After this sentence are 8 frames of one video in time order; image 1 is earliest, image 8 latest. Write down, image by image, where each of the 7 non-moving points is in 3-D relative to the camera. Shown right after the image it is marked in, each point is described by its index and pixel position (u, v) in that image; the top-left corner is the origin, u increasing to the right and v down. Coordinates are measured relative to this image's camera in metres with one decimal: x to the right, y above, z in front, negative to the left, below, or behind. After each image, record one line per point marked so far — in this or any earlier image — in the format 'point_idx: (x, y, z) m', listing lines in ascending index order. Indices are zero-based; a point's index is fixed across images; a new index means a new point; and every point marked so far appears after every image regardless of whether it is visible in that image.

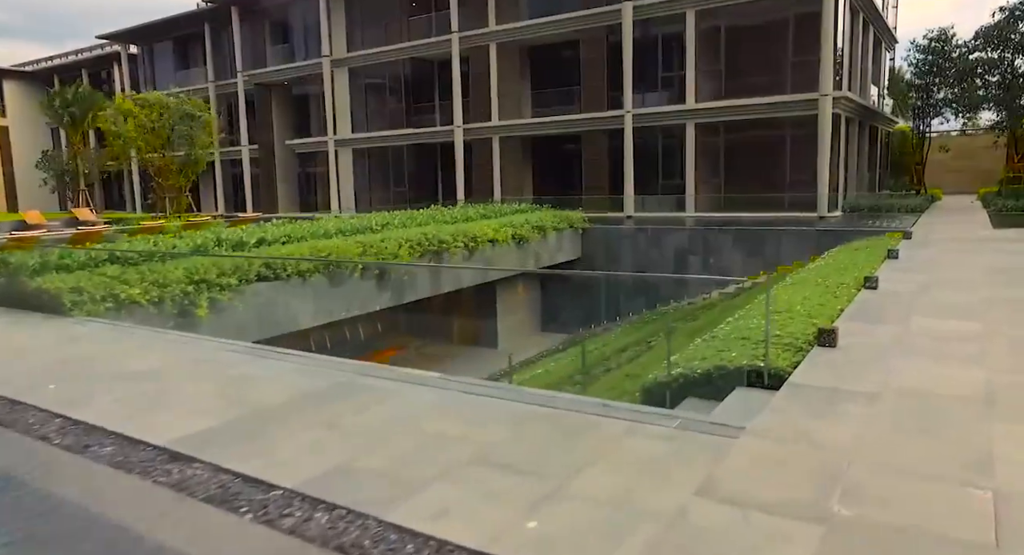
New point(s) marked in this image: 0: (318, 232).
0: (-3.9, +0.9, +14.3) m
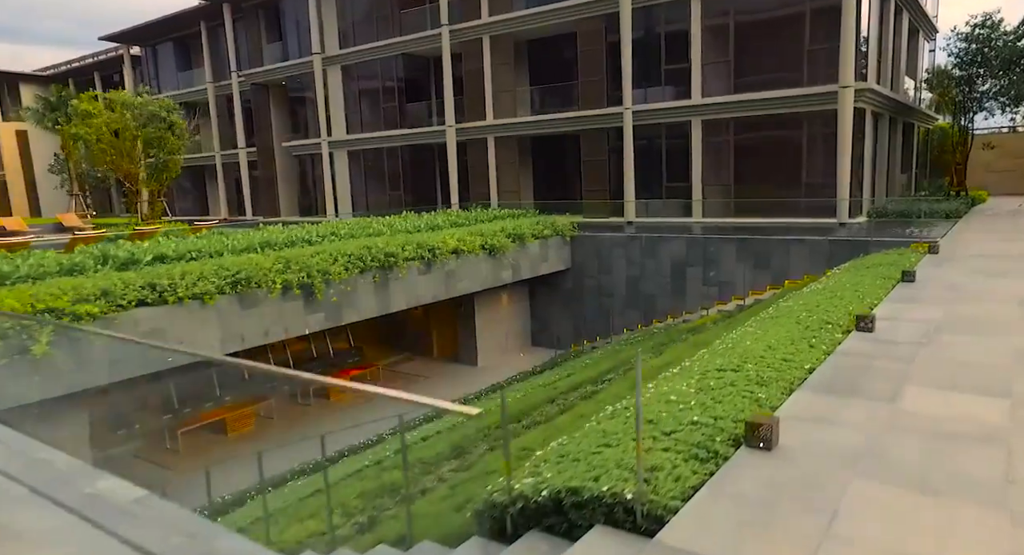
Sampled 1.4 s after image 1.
0: (-4.8, +0.6, +12.5) m
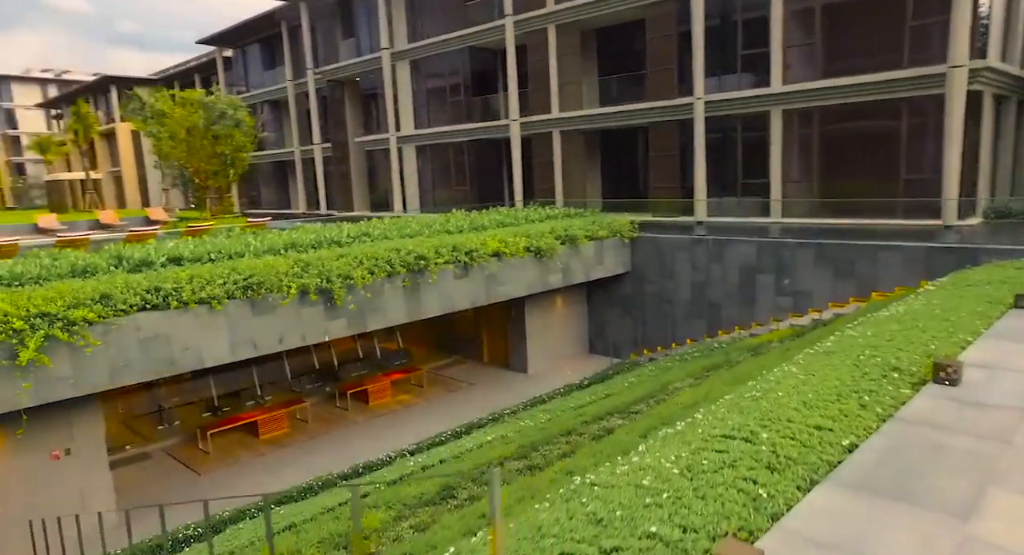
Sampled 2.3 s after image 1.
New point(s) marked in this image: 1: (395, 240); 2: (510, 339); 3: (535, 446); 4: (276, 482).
0: (-4.2, +0.5, +11.9) m
1: (-2.1, +0.7, +13.4) m
2: (0.0, -1.6, +17.5) m
3: (+0.2, -1.9, +8.1) m
4: (-4.0, -3.4, +11.9) m
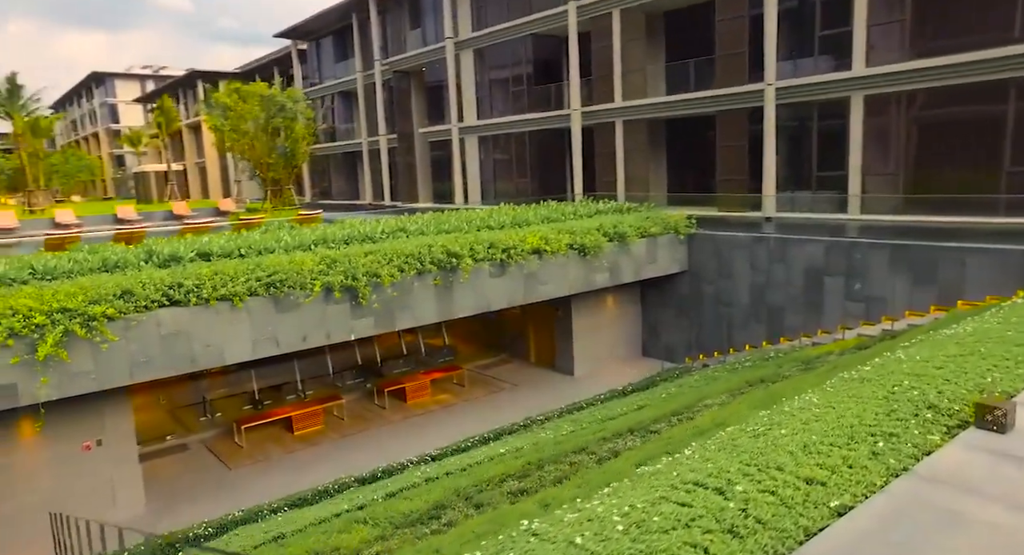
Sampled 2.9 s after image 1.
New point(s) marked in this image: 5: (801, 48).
0: (-3.7, +0.6, +11.8) m
1: (-1.4, +0.8, +13.0) m
2: (+1.1, -1.5, +16.9) m
3: (+0.2, -2.0, +7.5) m
4: (-3.5, -3.3, +11.8) m
5: (+7.9, +6.3, +19.6) m
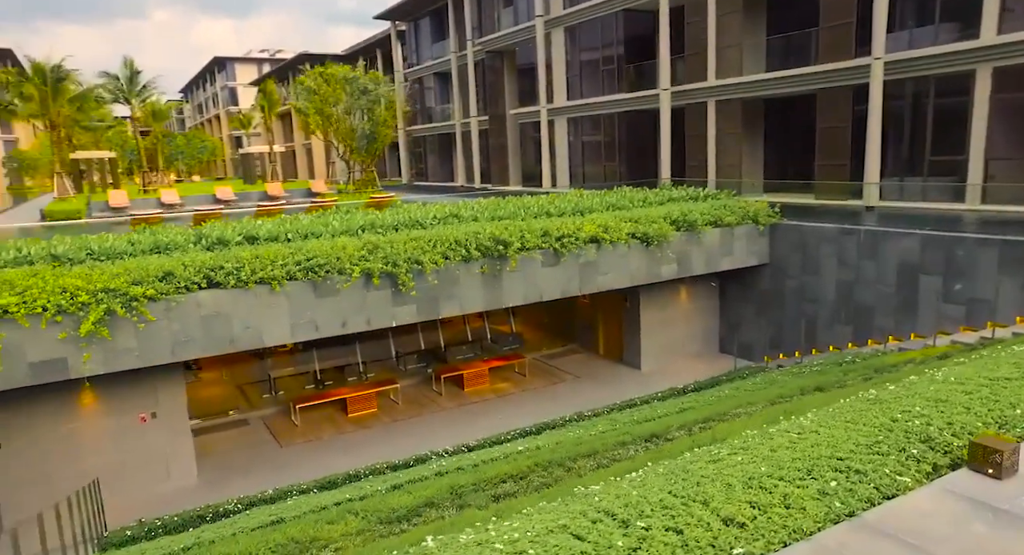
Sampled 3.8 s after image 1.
0: (-2.9, +0.8, +11.8) m
1: (-0.5, +1.0, +12.7) m
2: (+2.6, -1.2, +16.2) m
3: (+0.3, -2.0, +7.1) m
4: (-2.8, -3.1, +11.9) m
5: (+9.9, +6.4, +17.6) m
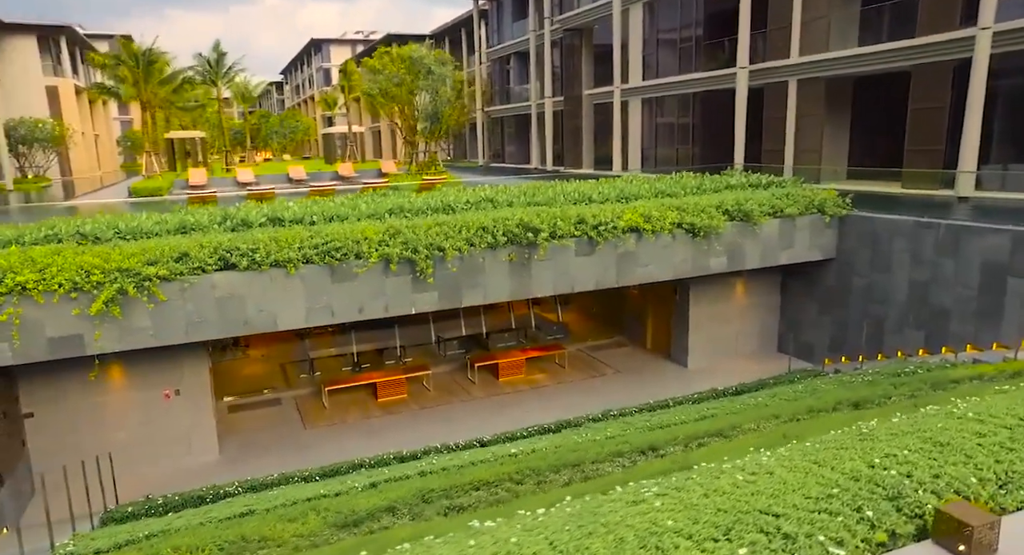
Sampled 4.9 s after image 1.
0: (-2.4, +1.1, +11.6) m
1: (+0.1, +1.2, +12.2) m
2: (+3.5, -1.0, +15.3) m
3: (0.0, -1.9, +6.6) m
4: (-2.4, -2.8, +11.8) m
5: (+11.2, +6.3, +15.5) m
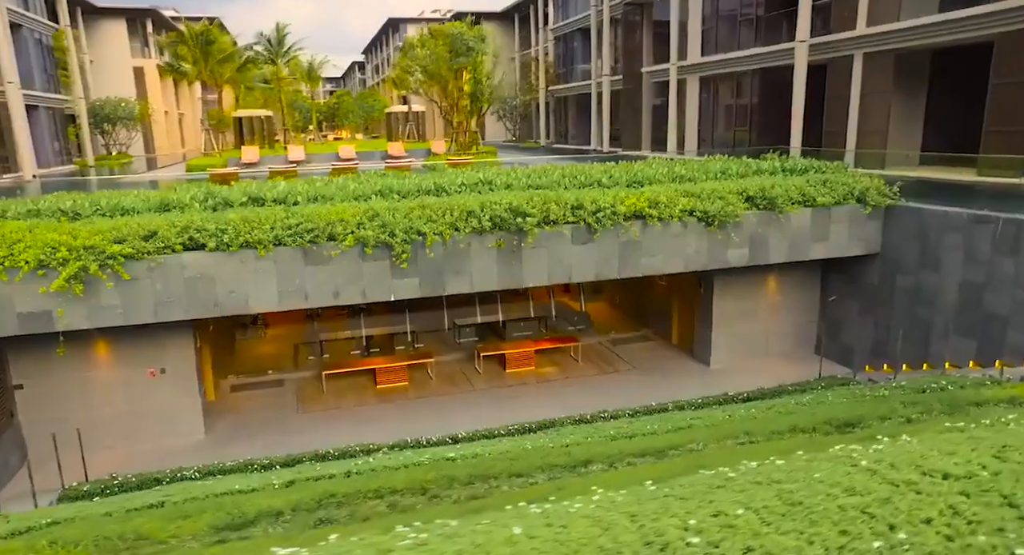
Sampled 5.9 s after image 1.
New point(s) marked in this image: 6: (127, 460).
0: (-2.5, +1.4, +11.2) m
1: (0.0, +1.4, +11.5) m
2: (+3.7, -0.9, +14.3) m
3: (-0.8, -1.8, +6.0) m
4: (-2.6, -2.5, +11.5) m
5: (+11.6, +6.3, +13.4) m
6: (-5.8, -2.7, +10.8) m
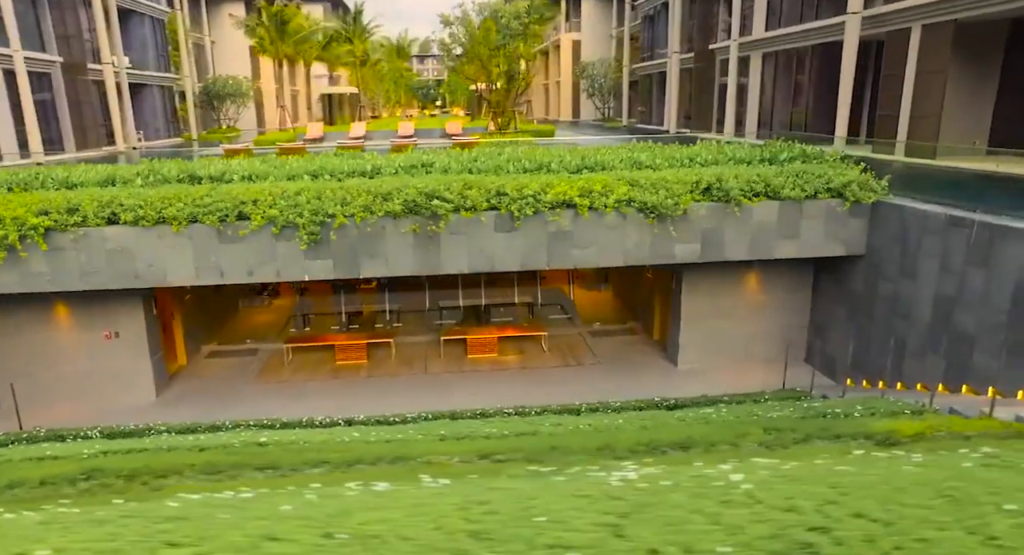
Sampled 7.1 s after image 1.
0: (-3.6, +1.7, +11.4) m
1: (-1.0, +1.6, +11.1) m
2: (+3.0, -0.8, +13.3) m
3: (-3.0, -1.7, +6.0) m
4: (-3.8, -2.2, +11.8) m
5: (+10.9, +6.0, +10.7) m
6: (-7.1, -2.2, +11.7) m
